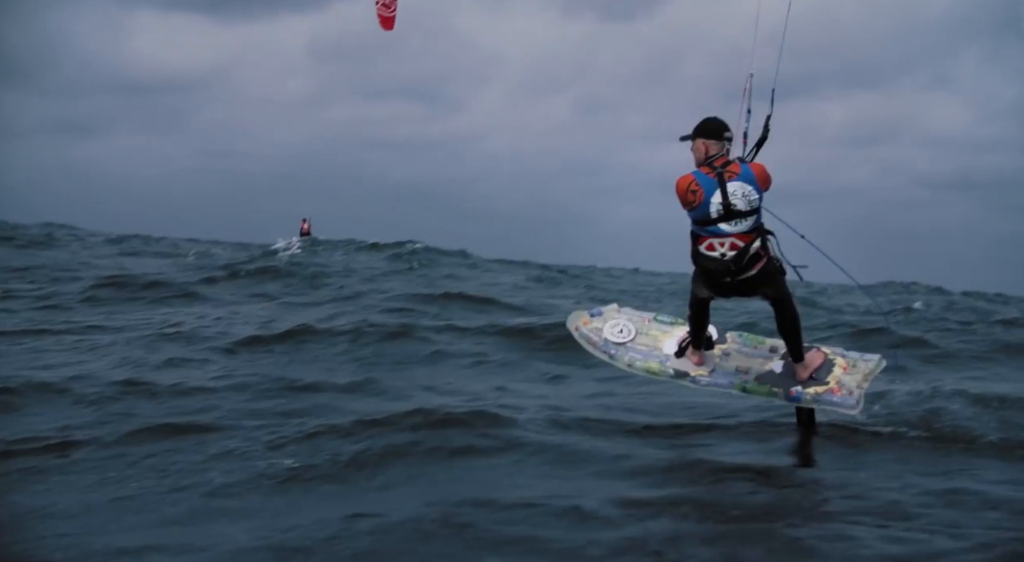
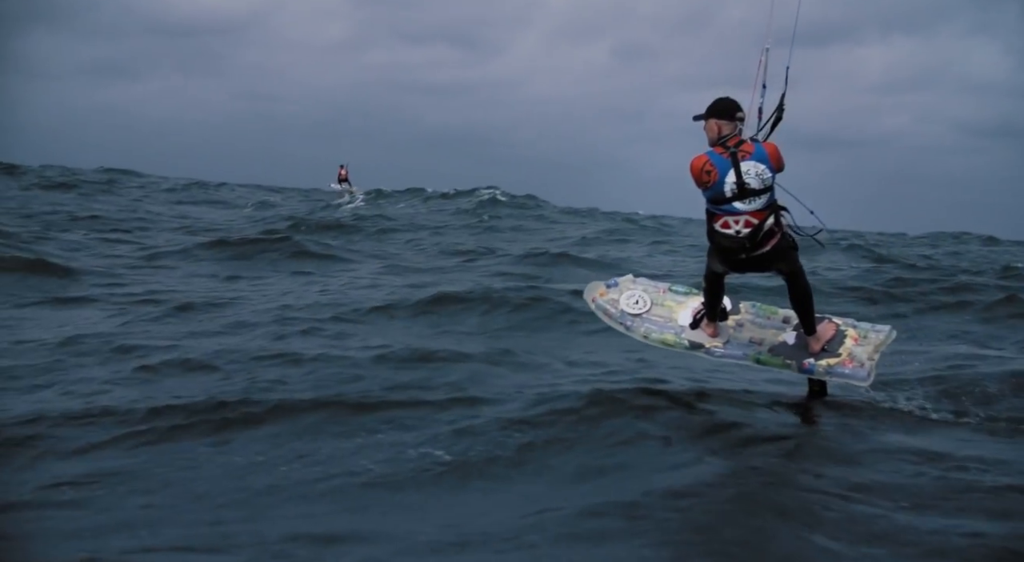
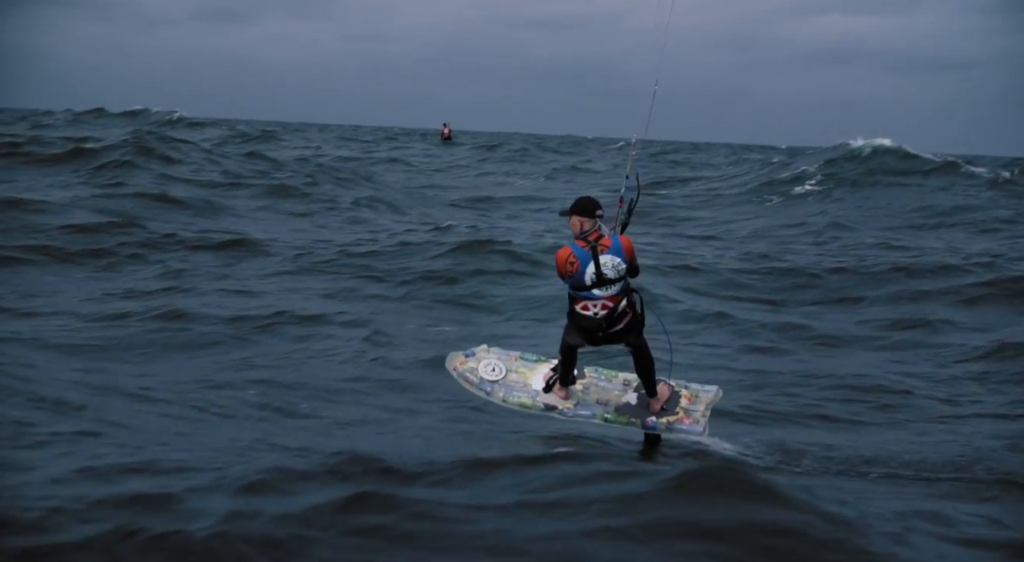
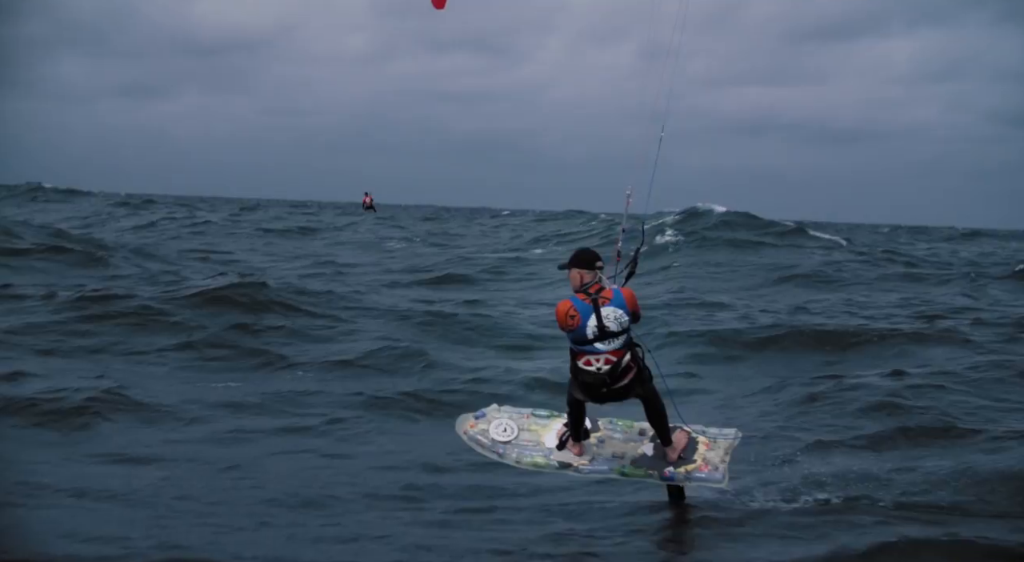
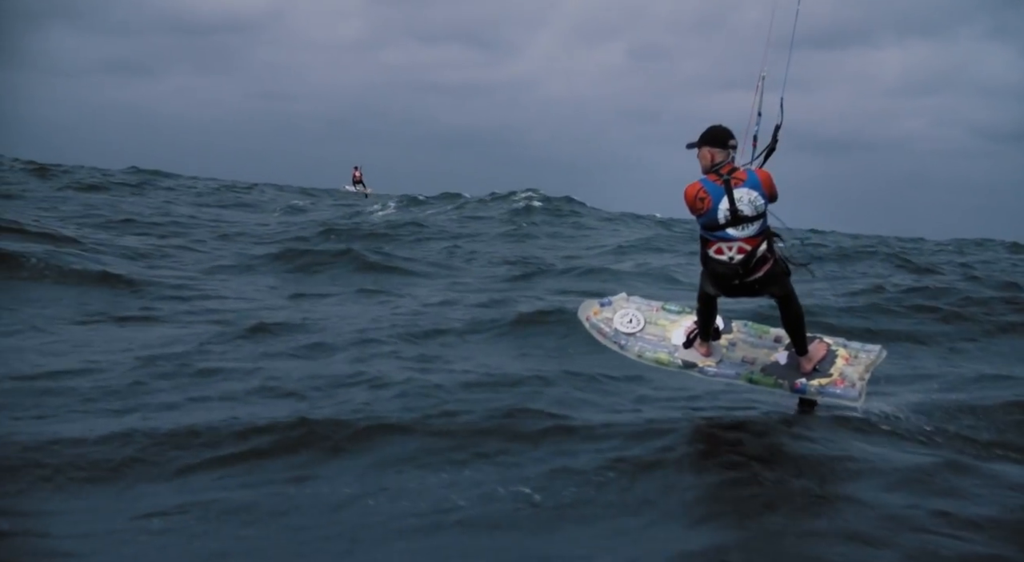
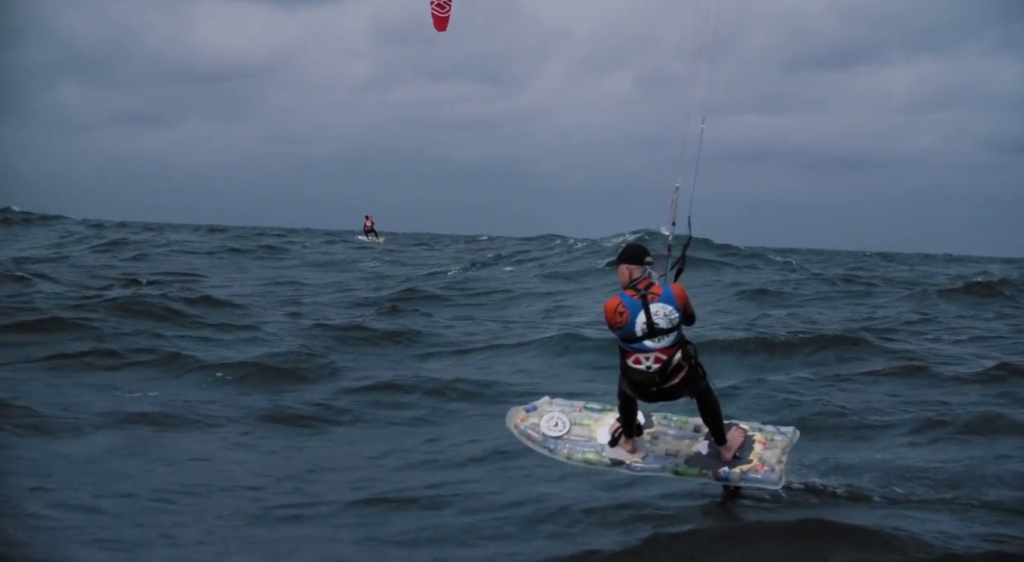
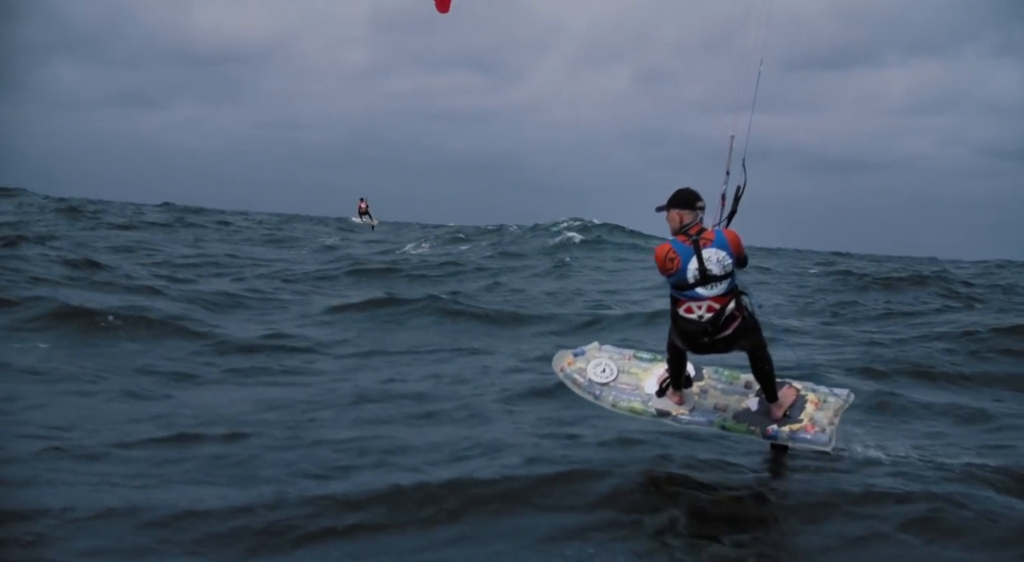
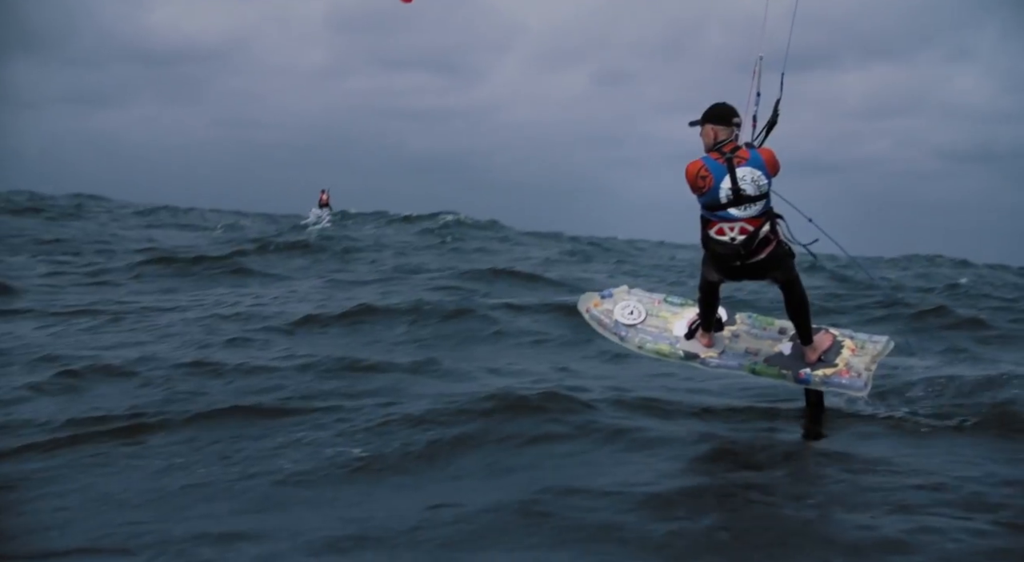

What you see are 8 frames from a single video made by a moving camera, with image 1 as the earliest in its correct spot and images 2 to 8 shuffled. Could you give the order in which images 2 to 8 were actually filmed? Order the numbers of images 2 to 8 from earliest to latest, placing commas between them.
8, 2, 5, 7, 6, 4, 3
